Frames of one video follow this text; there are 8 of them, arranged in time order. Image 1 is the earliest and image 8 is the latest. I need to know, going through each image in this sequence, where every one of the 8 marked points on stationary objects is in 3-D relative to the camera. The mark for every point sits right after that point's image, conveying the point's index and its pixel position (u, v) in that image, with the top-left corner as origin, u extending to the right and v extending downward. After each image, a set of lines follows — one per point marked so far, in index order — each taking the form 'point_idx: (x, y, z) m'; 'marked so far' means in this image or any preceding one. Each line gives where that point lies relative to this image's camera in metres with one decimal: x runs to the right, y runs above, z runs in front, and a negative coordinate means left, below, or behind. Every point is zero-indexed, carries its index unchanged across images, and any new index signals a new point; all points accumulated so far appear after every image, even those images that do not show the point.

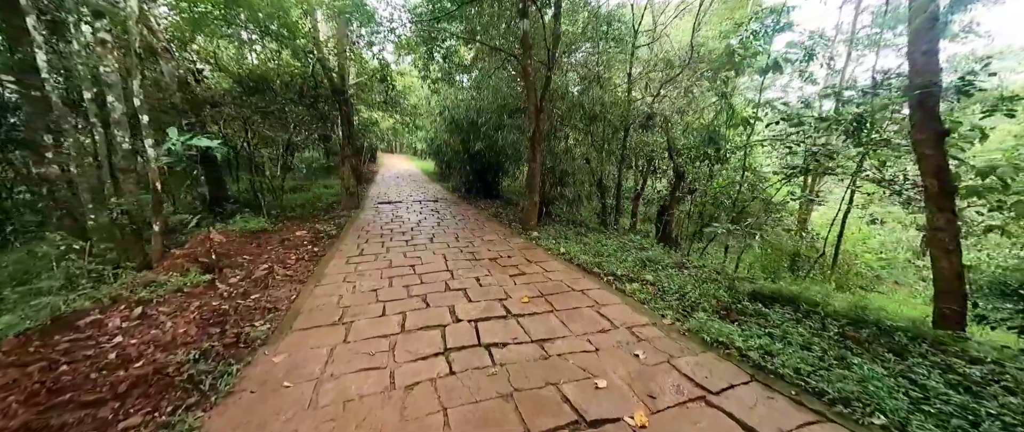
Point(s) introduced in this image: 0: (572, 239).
0: (+0.7, -0.3, +3.8) m
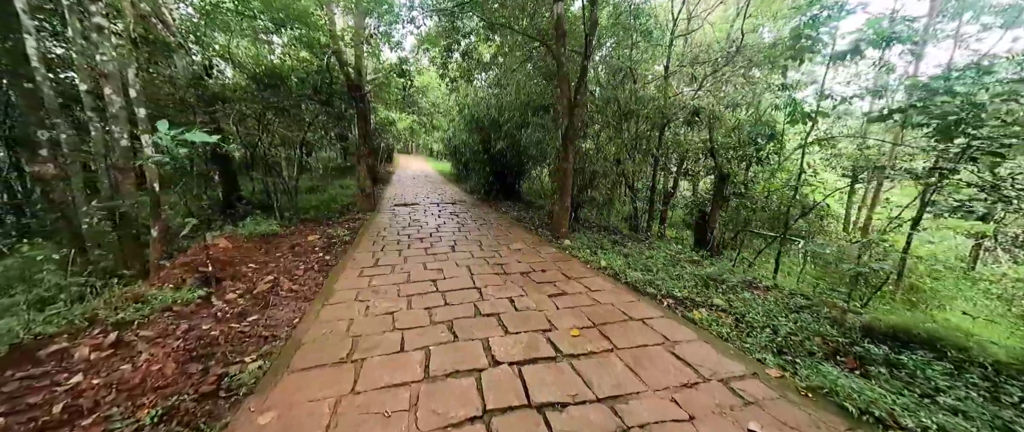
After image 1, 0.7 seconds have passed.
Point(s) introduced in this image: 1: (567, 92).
0: (+1.0, -0.3, +3.4) m
1: (+0.6, +1.4, +3.7) m
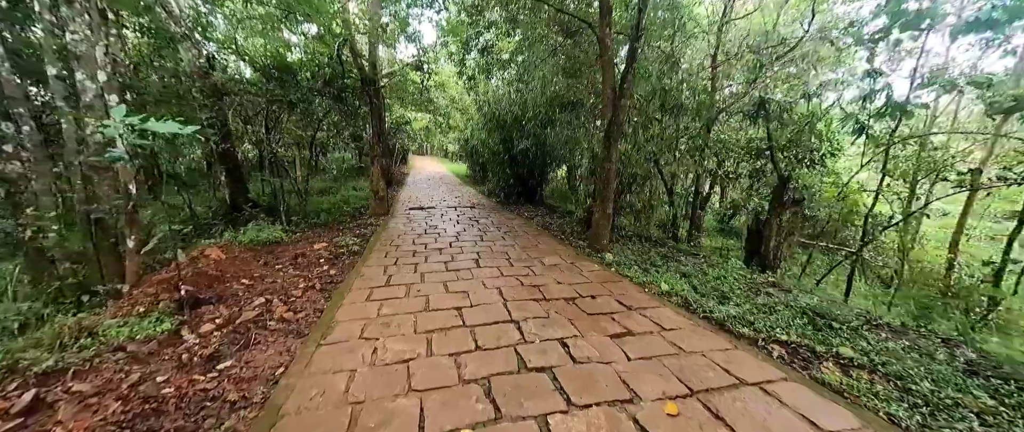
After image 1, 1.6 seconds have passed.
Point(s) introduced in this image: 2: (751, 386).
0: (+1.3, -0.4, +2.8) m
1: (+0.9, +1.3, +3.1) m
2: (+0.9, -0.6, +1.3) m
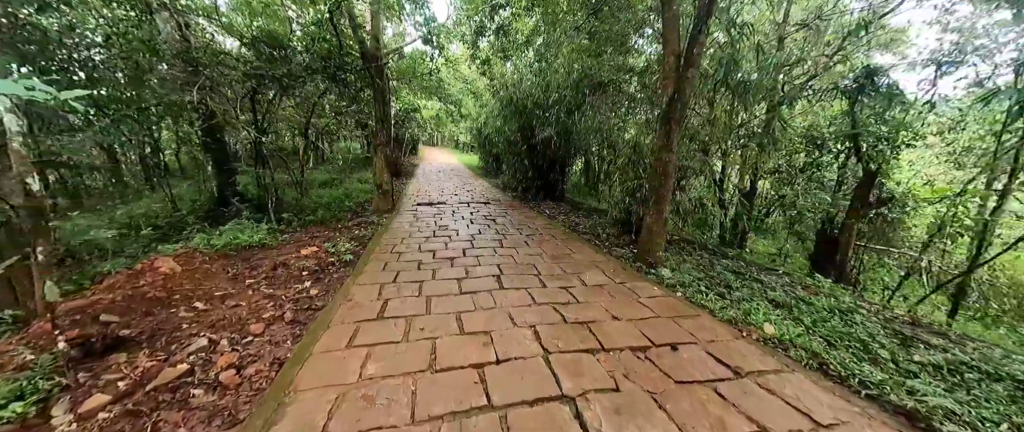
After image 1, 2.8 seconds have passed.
0: (+1.5, -0.5, +2.1) m
1: (+1.2, +1.3, +2.4) m
2: (+1.1, -0.7, +0.6) m
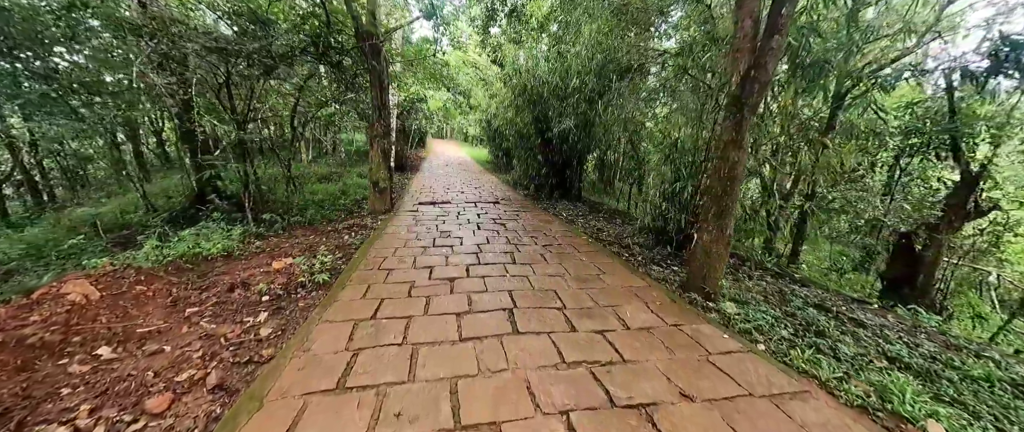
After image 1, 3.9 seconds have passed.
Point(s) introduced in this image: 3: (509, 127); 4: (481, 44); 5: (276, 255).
0: (+1.6, -0.6, +1.6) m
1: (+1.3, +1.2, +1.8) m
2: (+1.1, -0.9, 0.0) m
3: (-0.1, +1.9, +7.0) m
4: (-0.6, +3.4, +6.5) m
5: (-1.9, -0.3, +2.7) m
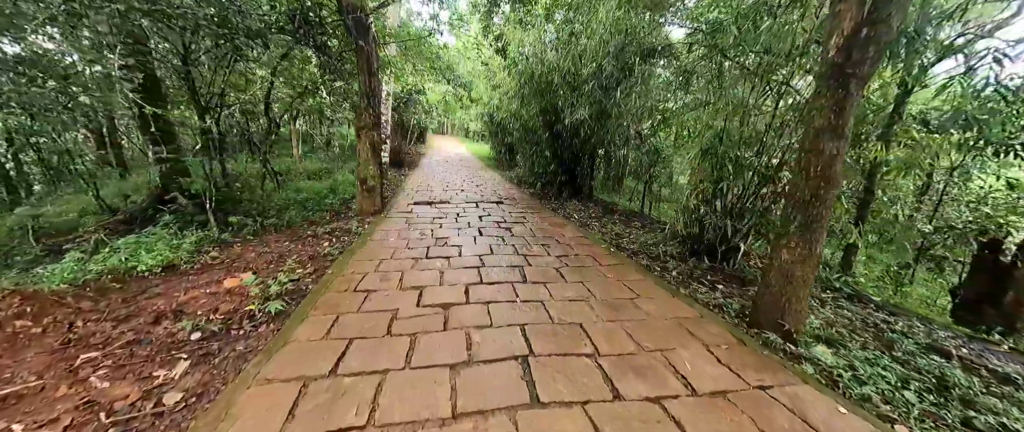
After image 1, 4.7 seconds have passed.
0: (+1.7, -0.6, +1.1) m
1: (+1.4, +1.1, +1.3) m
2: (+1.2, -0.9, -0.5) m
3: (0.0, +1.9, +6.5) m
4: (-0.5, +3.4, +6.0) m
5: (-1.9, -0.3, +2.2) m
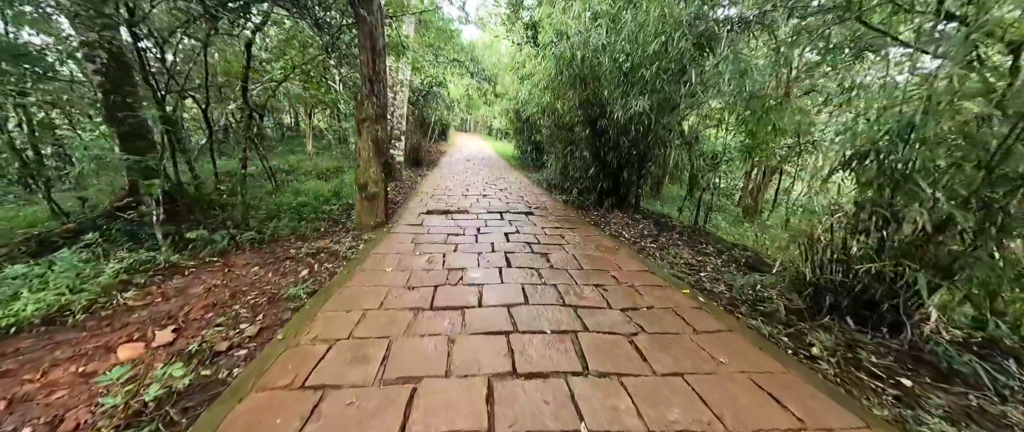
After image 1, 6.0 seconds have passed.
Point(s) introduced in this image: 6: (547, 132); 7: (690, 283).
0: (+1.8, -0.9, +0.2) m
1: (+1.6, +0.9, +0.4) m
2: (+1.2, -1.1, -1.3) m
3: (+0.5, +1.7, +5.6) m
4: (0.0, +3.2, +5.2) m
5: (-1.7, -0.5, +1.5) m
6: (+0.6, +1.5, +5.8) m
7: (+1.2, -0.4, +2.2) m
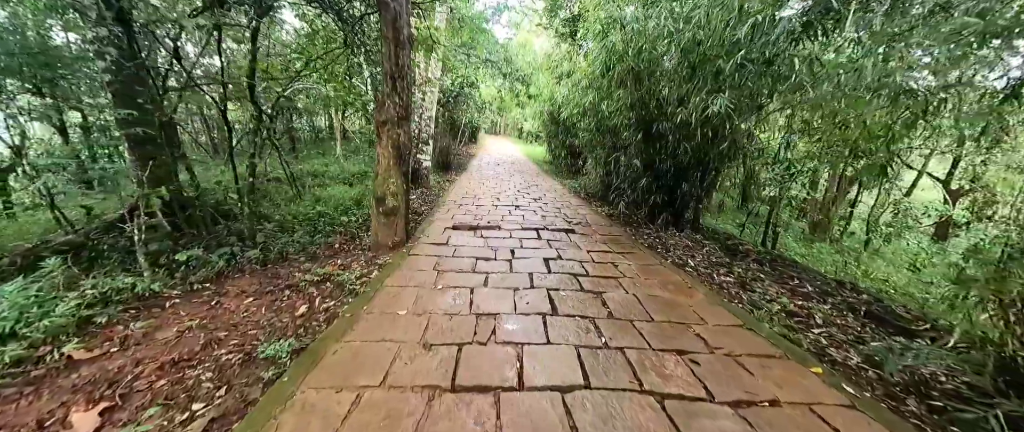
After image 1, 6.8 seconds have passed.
0: (+1.8, -1.1, -0.5) m
1: (+1.7, +0.7, -0.2) m
2: (+1.1, -1.3, -2.0) m
3: (+1.1, +1.5, +5.1) m
4: (+0.6, +3.1, +4.7) m
5: (-1.5, -0.6, +1.1) m
6: (+1.2, +1.3, +5.3) m
7: (+1.4, -0.6, +1.6) m
